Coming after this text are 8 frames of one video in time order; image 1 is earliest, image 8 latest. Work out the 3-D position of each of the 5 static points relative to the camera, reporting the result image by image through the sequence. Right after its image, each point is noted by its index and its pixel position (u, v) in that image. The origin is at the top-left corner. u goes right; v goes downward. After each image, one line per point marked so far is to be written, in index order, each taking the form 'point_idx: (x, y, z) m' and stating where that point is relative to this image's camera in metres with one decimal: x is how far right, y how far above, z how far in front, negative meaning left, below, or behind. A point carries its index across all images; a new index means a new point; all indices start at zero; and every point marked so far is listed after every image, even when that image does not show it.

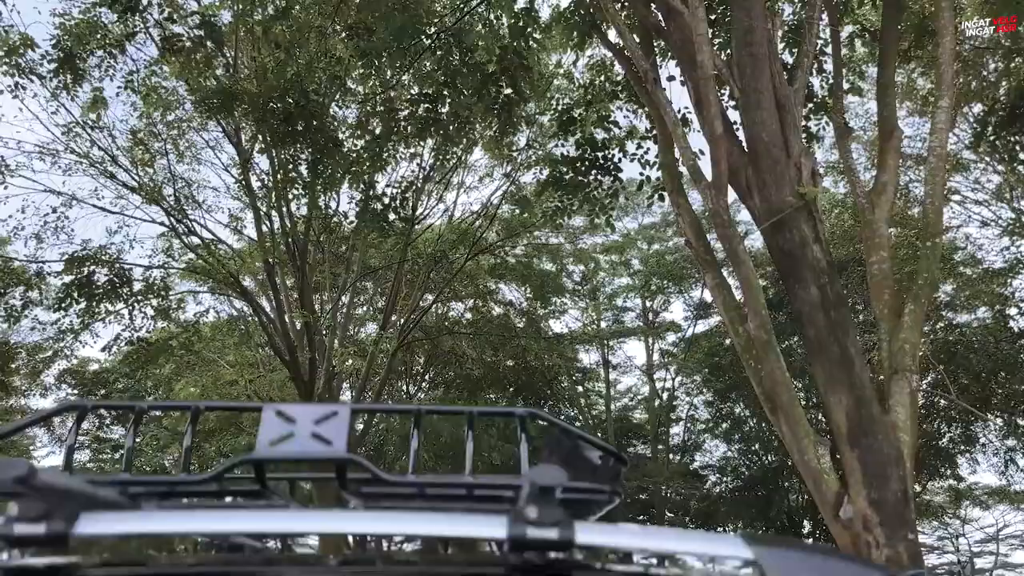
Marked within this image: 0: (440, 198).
0: (-1.3, +1.6, +14.7) m
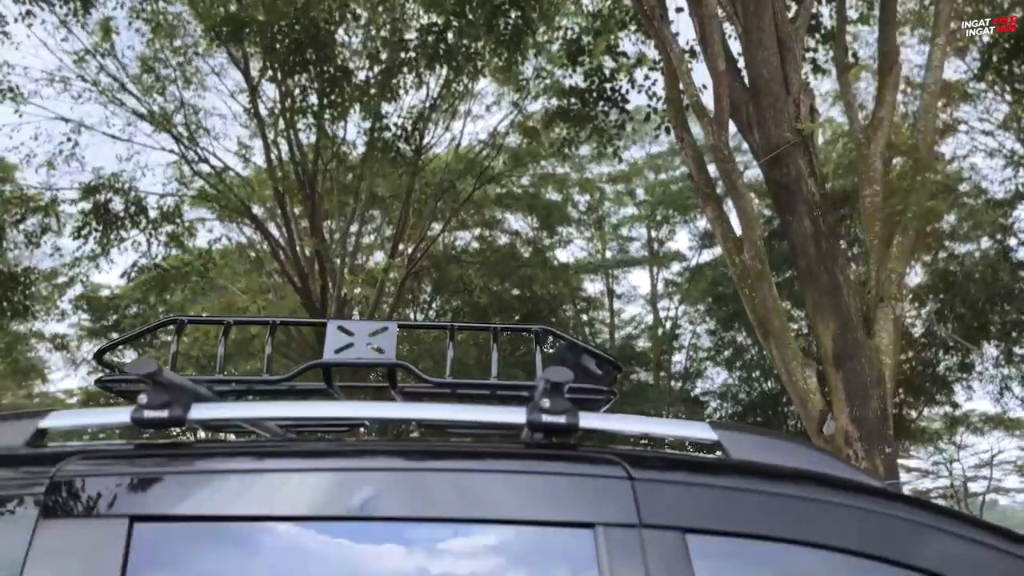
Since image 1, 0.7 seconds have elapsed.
0: (-1.1, +2.9, +14.9) m
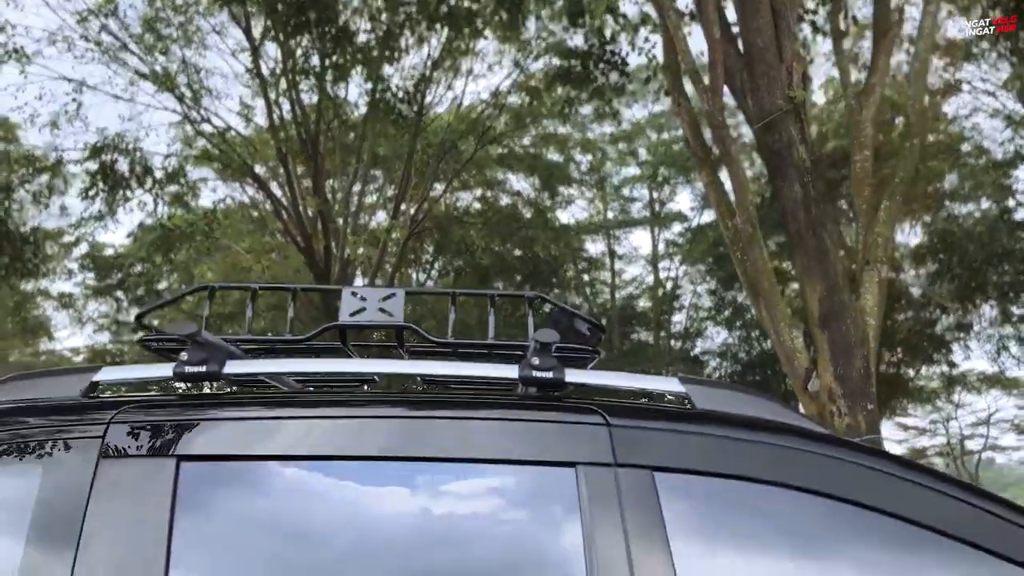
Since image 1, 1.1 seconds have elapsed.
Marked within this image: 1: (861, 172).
0: (-1.1, +3.6, +14.9) m
1: (+3.1, +1.1, +7.6) m
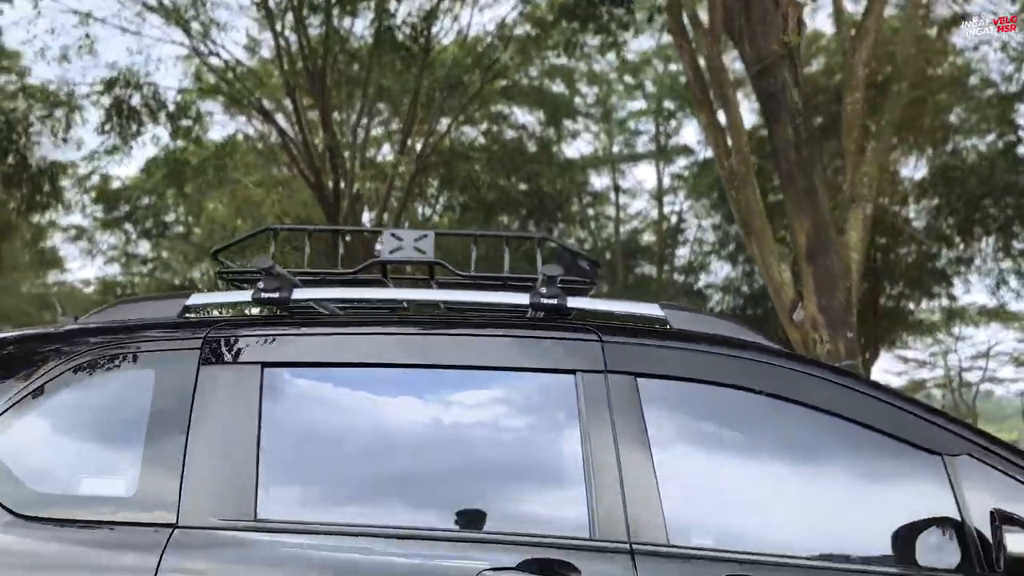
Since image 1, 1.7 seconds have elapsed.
0: (-1.0, +4.8, +15.0) m
1: (+3.2, +1.7, +7.9) m
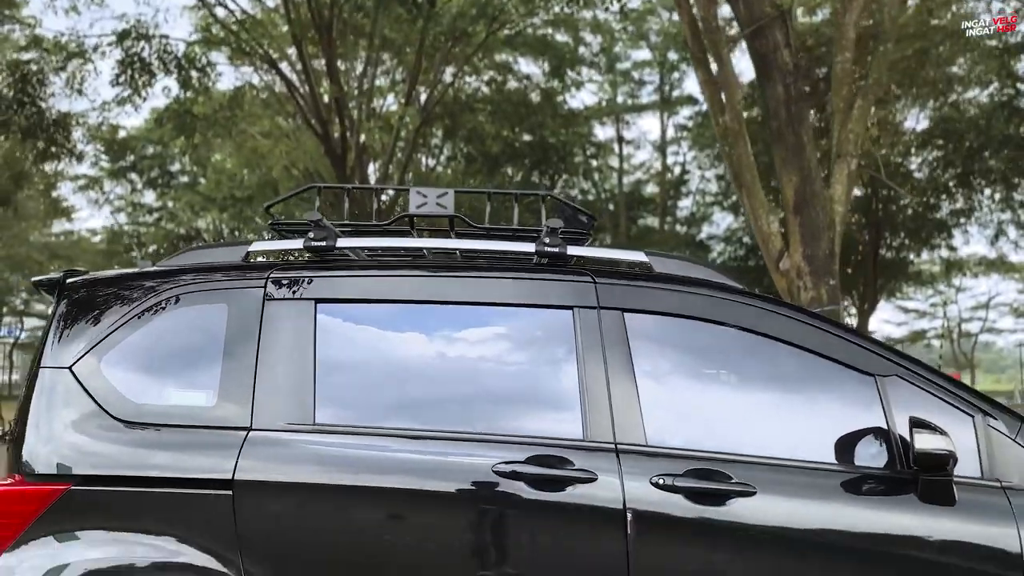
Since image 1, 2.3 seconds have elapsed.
0: (-0.9, +5.7, +15.2) m
1: (+3.3, +2.2, +8.2) m
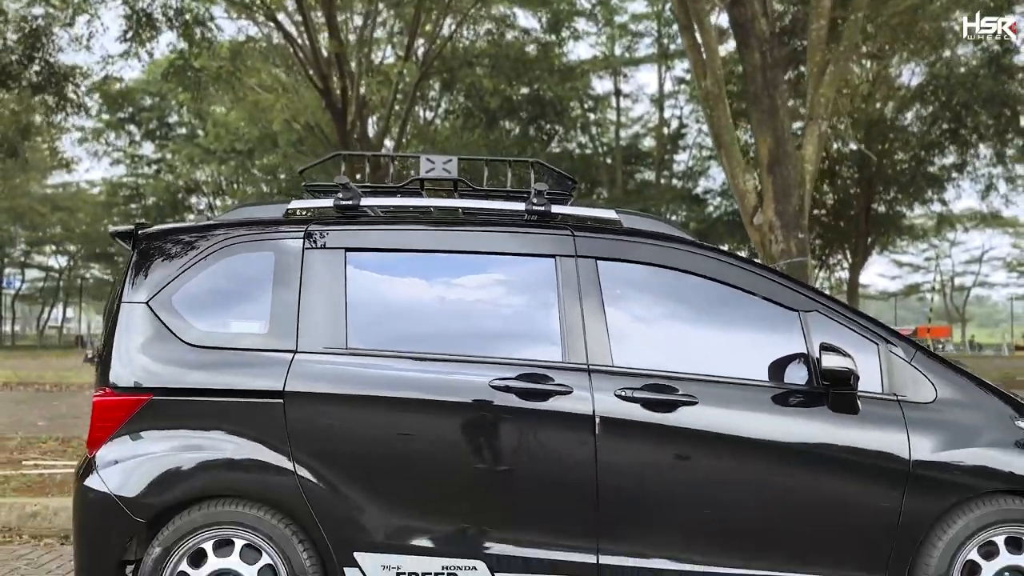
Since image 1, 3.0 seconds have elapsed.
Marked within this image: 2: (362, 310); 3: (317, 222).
0: (-0.9, +6.5, +15.4) m
1: (+3.2, +2.7, +8.7) m
2: (-0.6, -0.1, +3.3) m
3: (-0.8, +0.3, +3.4) m
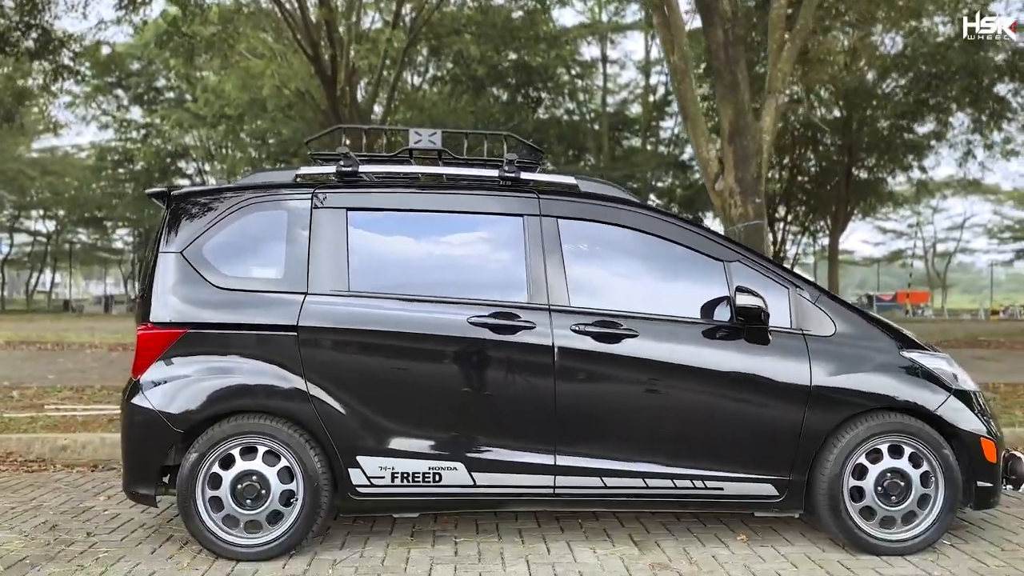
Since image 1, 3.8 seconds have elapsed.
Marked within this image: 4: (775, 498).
0: (-1.2, +7.2, +15.8) m
1: (+3.0, +3.1, +9.3) m
2: (-0.7, +0.1, +3.9) m
3: (-0.9, +0.5, +4.0) m
4: (+1.2, -0.9, +3.8) m
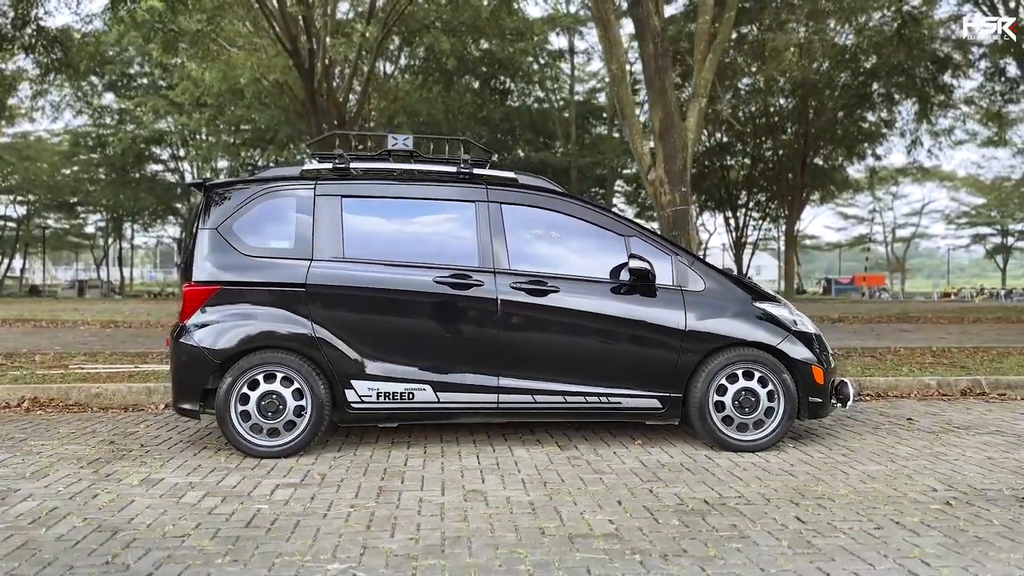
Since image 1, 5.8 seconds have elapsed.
0: (-1.9, +7.6, +16.9) m
1: (+2.6, +3.4, +10.6) m
2: (-1.0, +0.3, +5.2) m
3: (-1.2, +0.7, +5.3) m
4: (+0.9, -0.7, +5.1) m
